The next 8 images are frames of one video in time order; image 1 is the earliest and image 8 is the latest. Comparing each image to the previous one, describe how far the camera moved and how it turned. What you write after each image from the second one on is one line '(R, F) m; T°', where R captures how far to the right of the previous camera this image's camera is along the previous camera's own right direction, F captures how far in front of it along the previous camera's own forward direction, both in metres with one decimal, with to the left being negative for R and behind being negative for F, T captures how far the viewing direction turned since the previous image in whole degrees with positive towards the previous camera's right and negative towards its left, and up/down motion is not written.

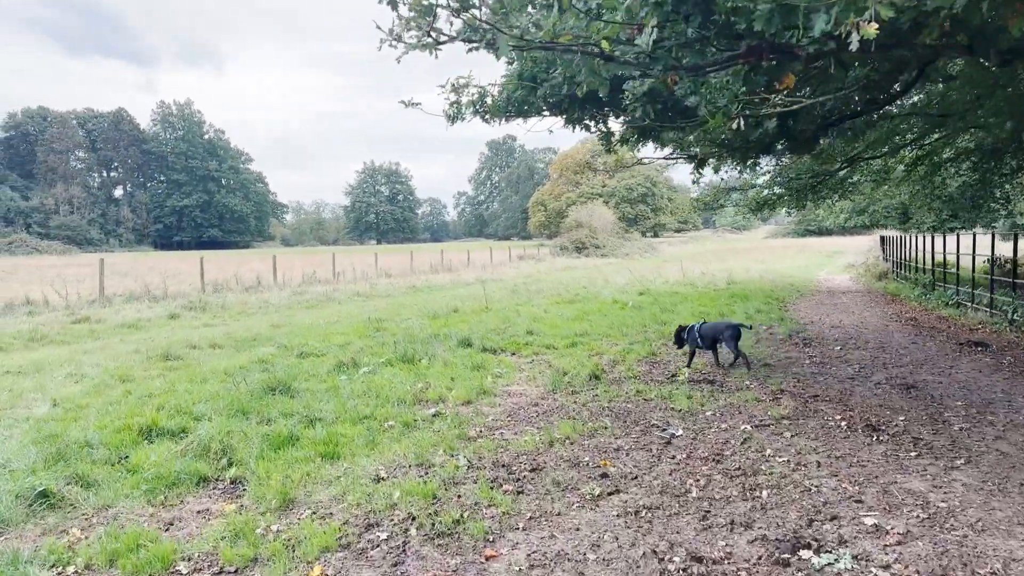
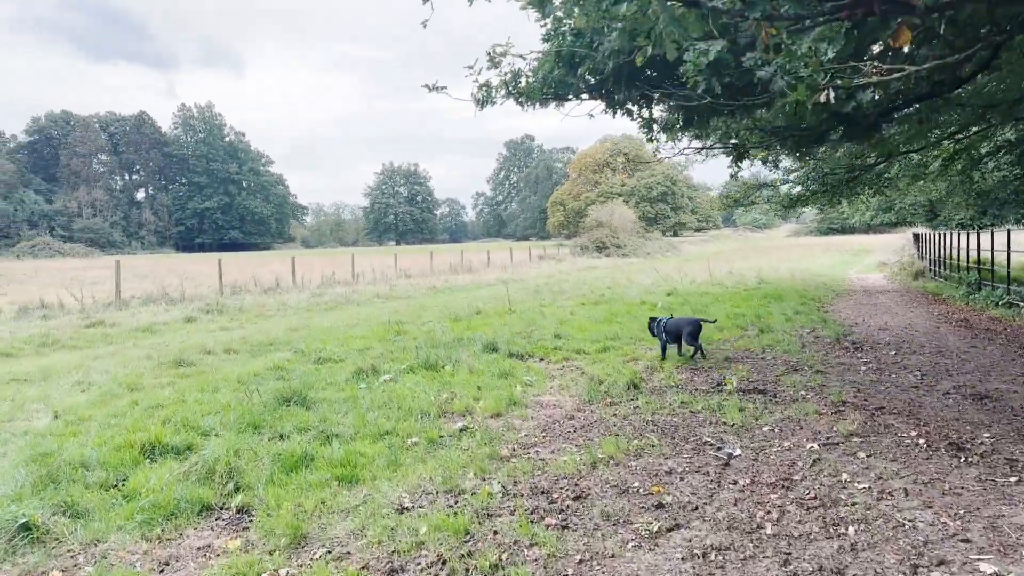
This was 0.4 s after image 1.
(-0.1, +0.5) m; -1°
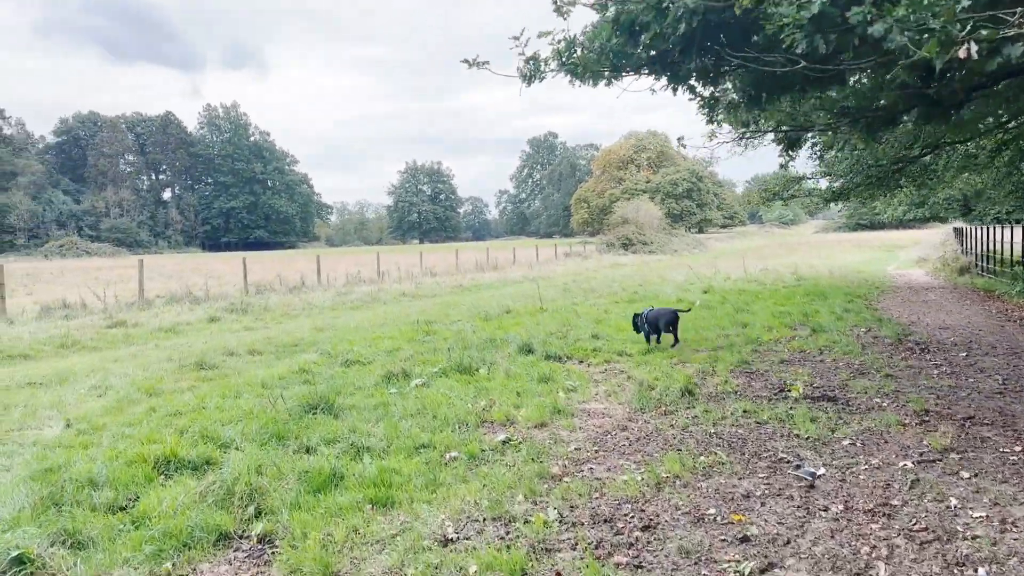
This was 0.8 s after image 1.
(-0.1, +0.5) m; -2°
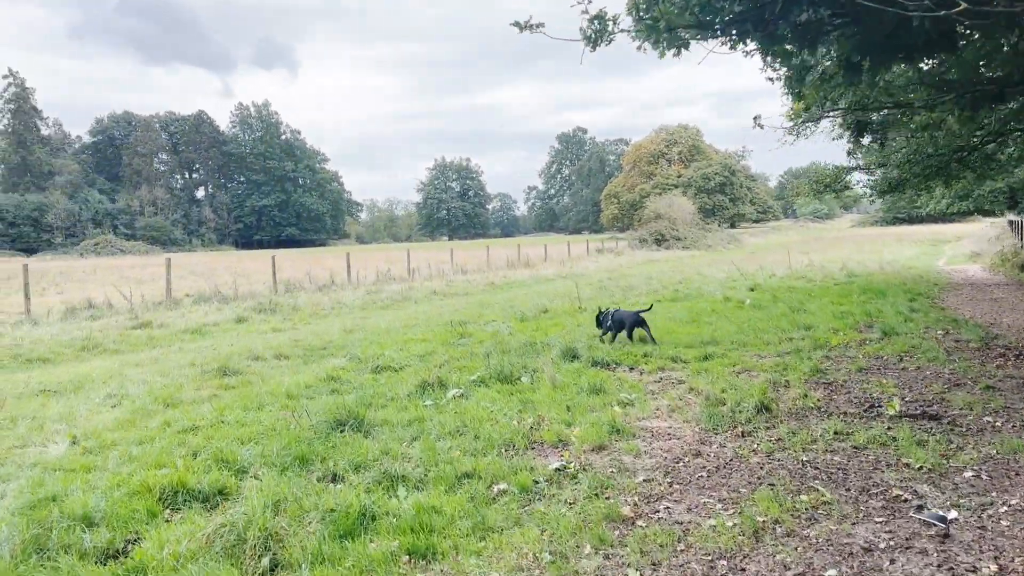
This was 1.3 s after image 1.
(-0.1, +0.6) m; -2°
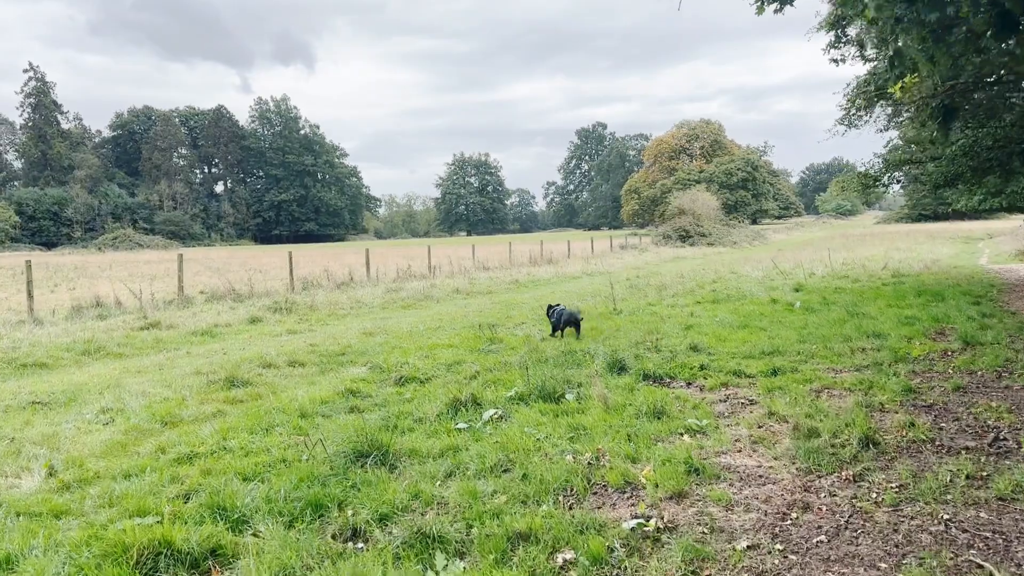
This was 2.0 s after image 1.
(-0.2, +0.8) m; -1°
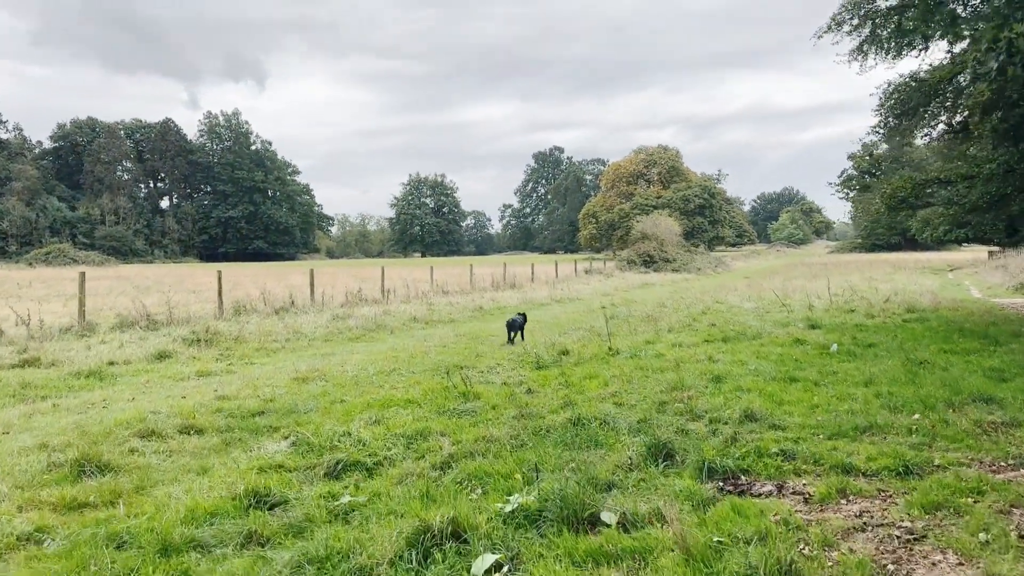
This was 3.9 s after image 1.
(-0.2, +2.3) m; +3°
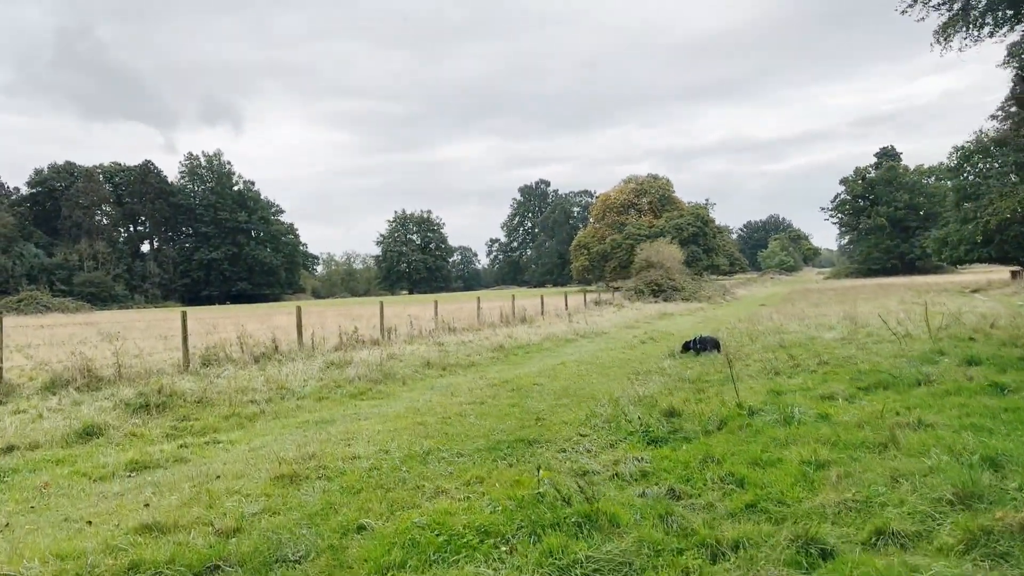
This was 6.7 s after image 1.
(-0.8, +3.1) m; +1°
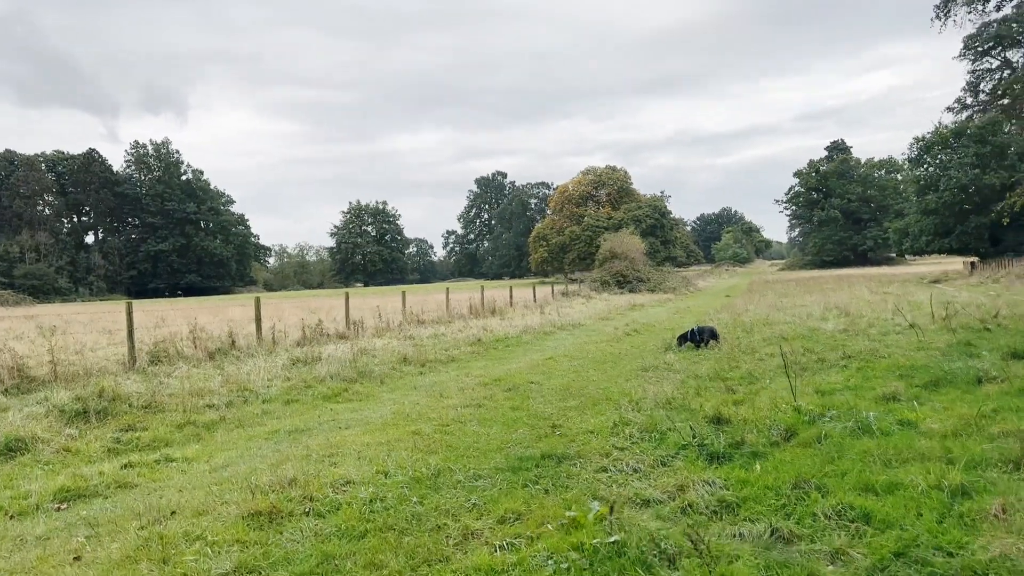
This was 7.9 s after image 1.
(-0.4, +1.1) m; +3°
